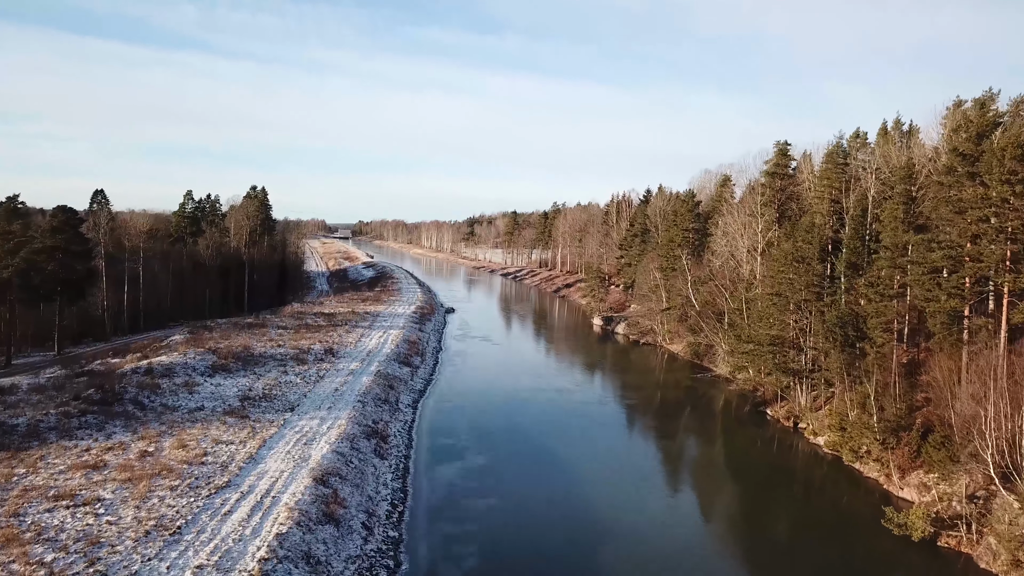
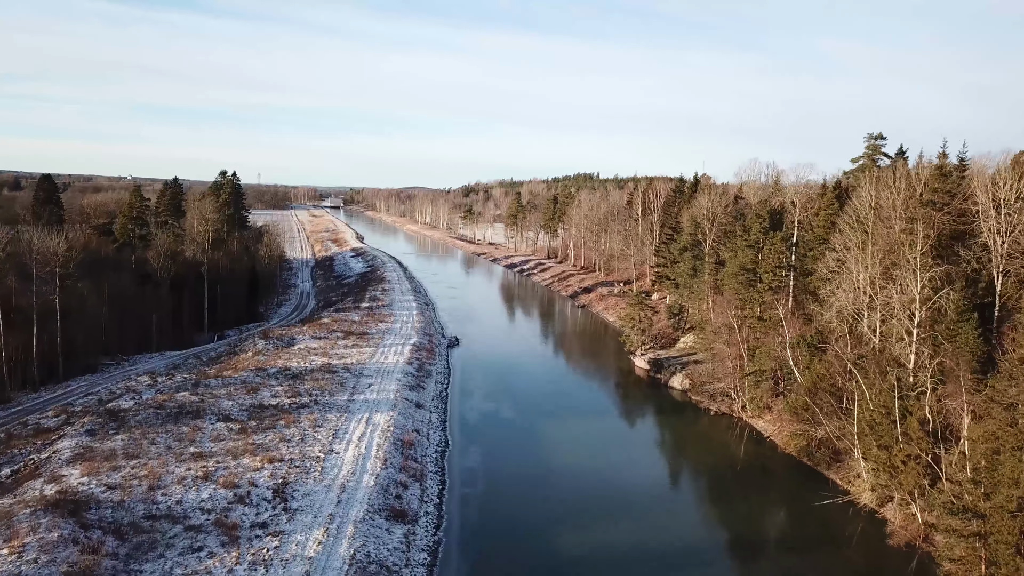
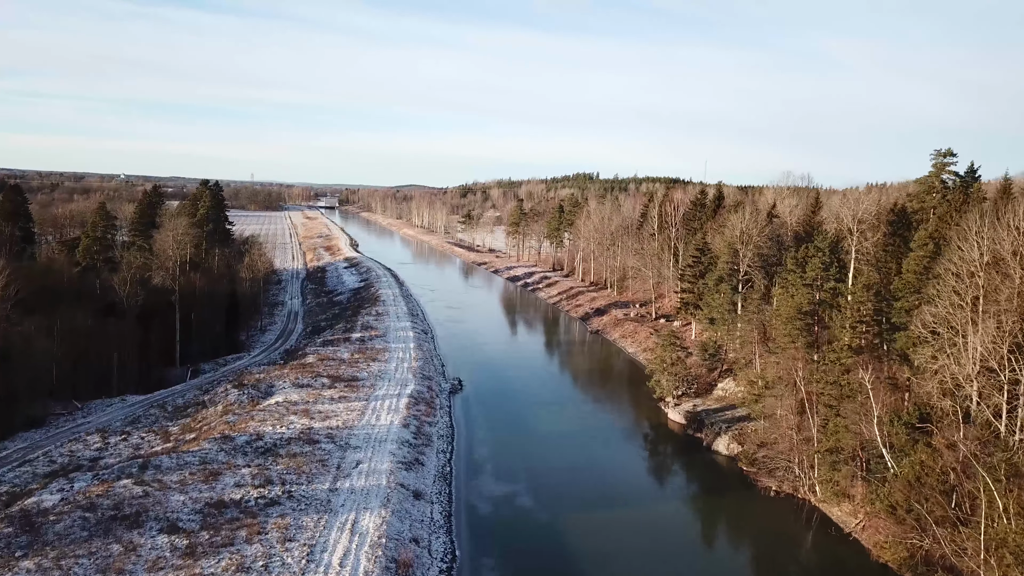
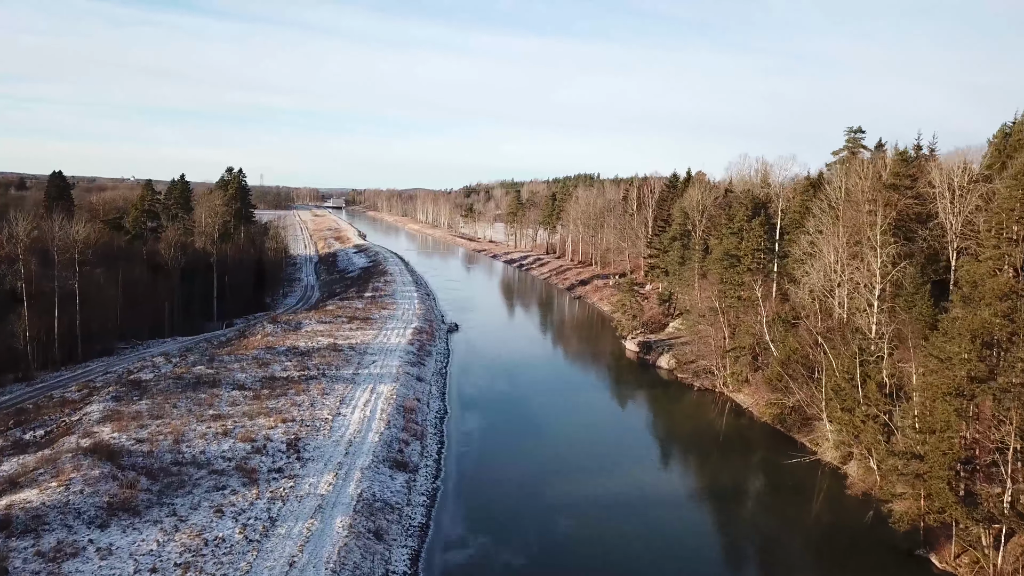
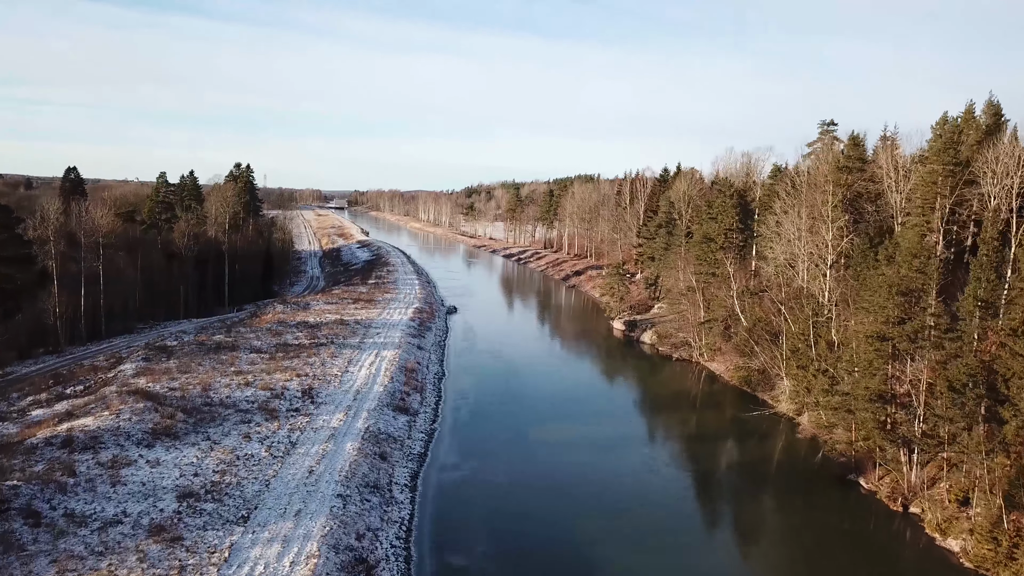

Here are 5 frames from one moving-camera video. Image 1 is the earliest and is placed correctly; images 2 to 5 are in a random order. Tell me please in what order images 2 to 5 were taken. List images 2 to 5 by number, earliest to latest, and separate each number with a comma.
5, 4, 2, 3
